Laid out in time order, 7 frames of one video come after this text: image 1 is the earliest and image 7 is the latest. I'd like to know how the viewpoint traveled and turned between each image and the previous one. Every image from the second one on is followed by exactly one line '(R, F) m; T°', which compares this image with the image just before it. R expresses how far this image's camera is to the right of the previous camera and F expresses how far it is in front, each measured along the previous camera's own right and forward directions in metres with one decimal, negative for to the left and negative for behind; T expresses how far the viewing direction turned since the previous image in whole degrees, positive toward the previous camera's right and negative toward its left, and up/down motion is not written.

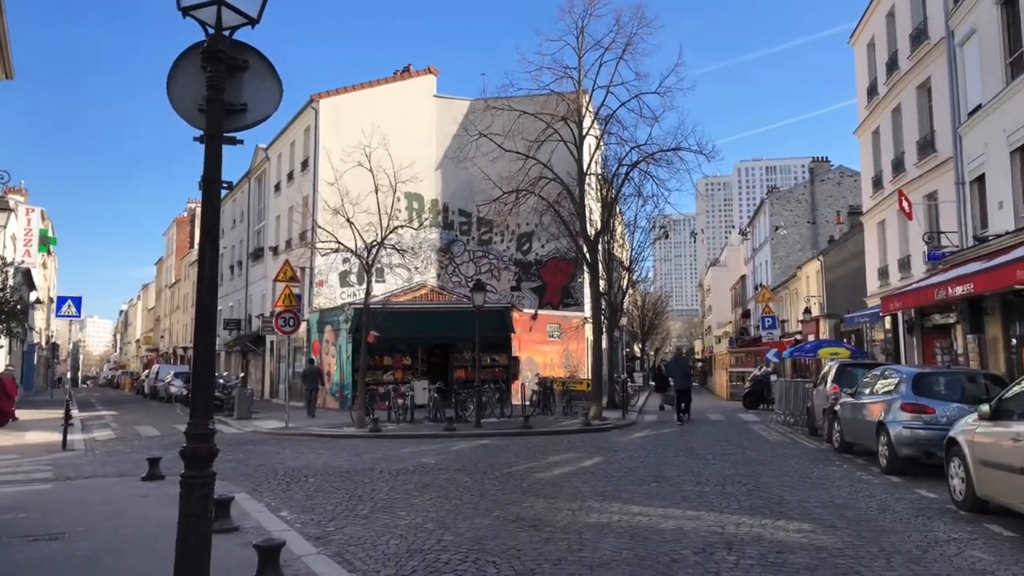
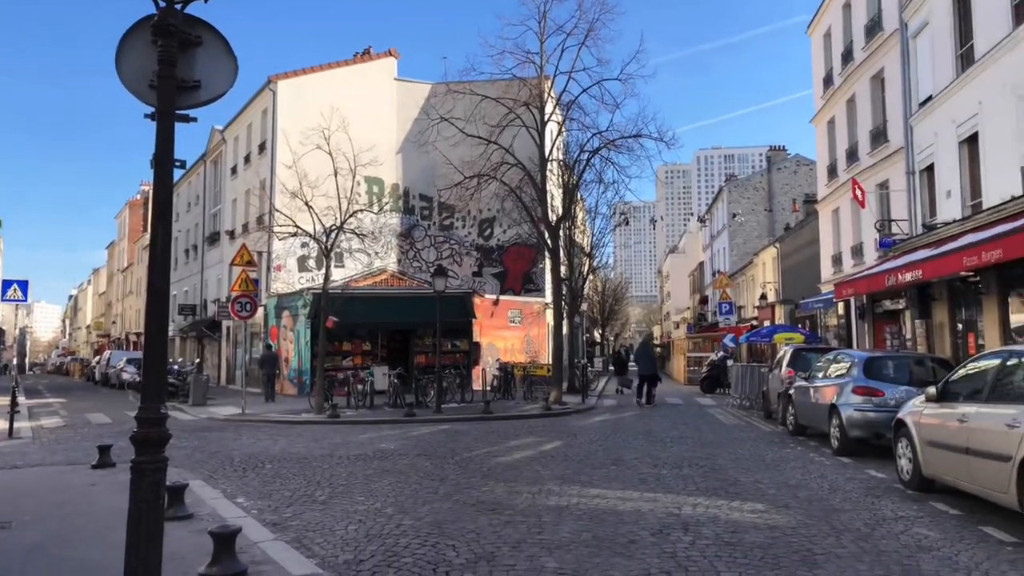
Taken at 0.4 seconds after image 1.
(0.0, 0.0) m; +3°
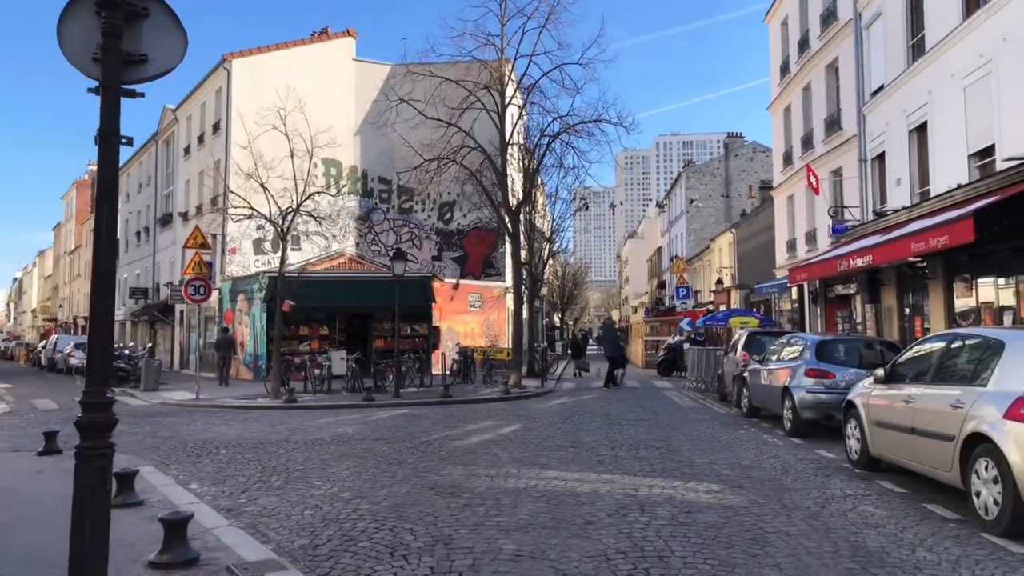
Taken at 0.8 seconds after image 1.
(0.0, 0.0) m; +3°
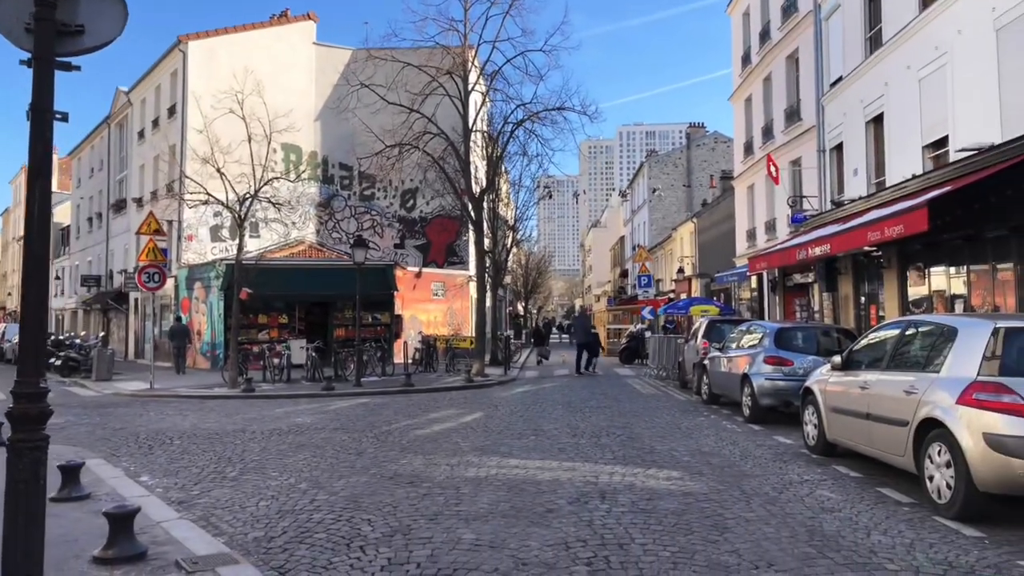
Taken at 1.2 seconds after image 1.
(0.0, +0.1) m; +3°
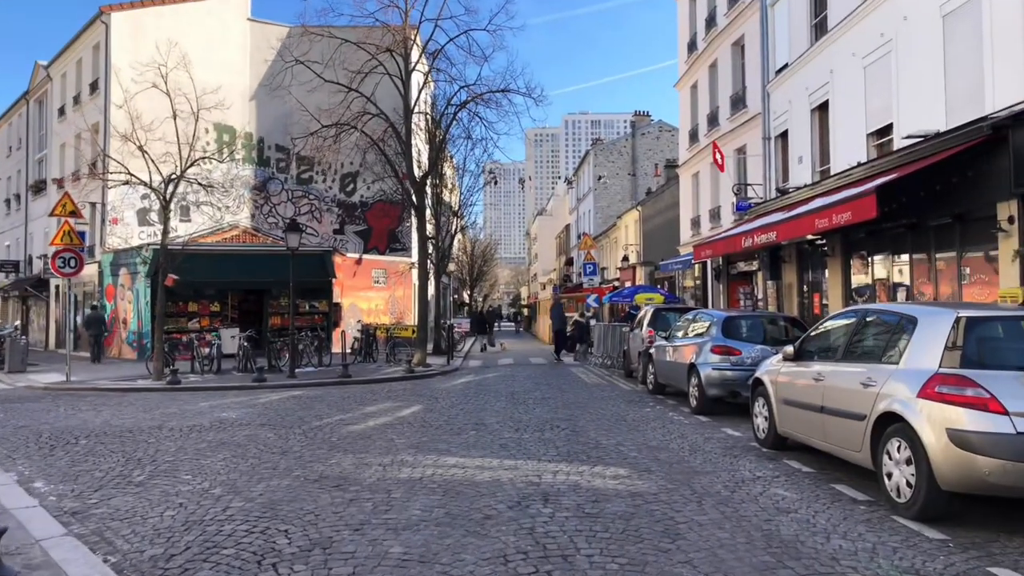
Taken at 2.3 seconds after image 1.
(+0.1, +0.5) m; +4°
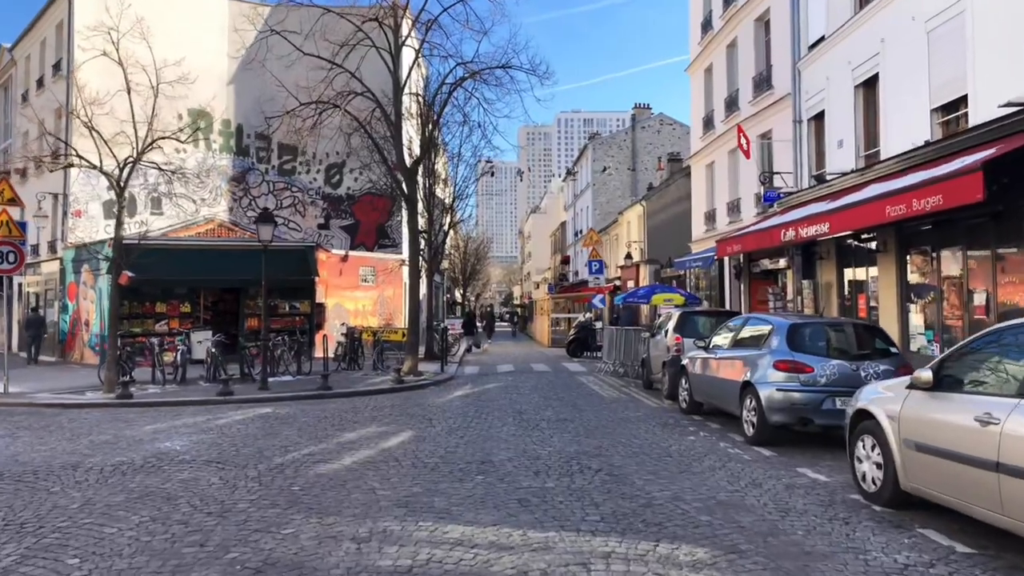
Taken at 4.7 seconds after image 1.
(-0.2, +2.1) m; +1°
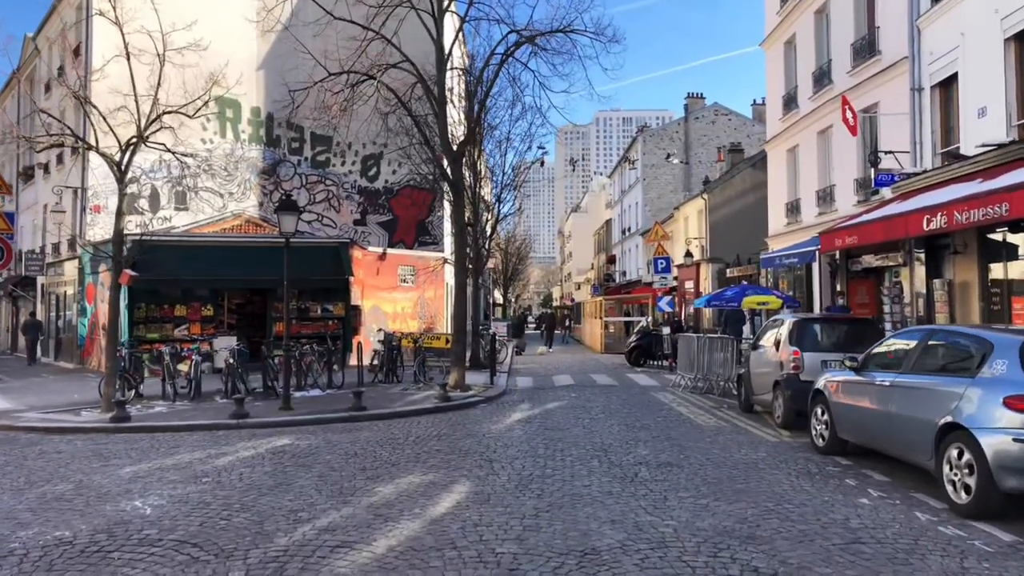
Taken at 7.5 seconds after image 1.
(-0.5, +2.5) m; -3°
